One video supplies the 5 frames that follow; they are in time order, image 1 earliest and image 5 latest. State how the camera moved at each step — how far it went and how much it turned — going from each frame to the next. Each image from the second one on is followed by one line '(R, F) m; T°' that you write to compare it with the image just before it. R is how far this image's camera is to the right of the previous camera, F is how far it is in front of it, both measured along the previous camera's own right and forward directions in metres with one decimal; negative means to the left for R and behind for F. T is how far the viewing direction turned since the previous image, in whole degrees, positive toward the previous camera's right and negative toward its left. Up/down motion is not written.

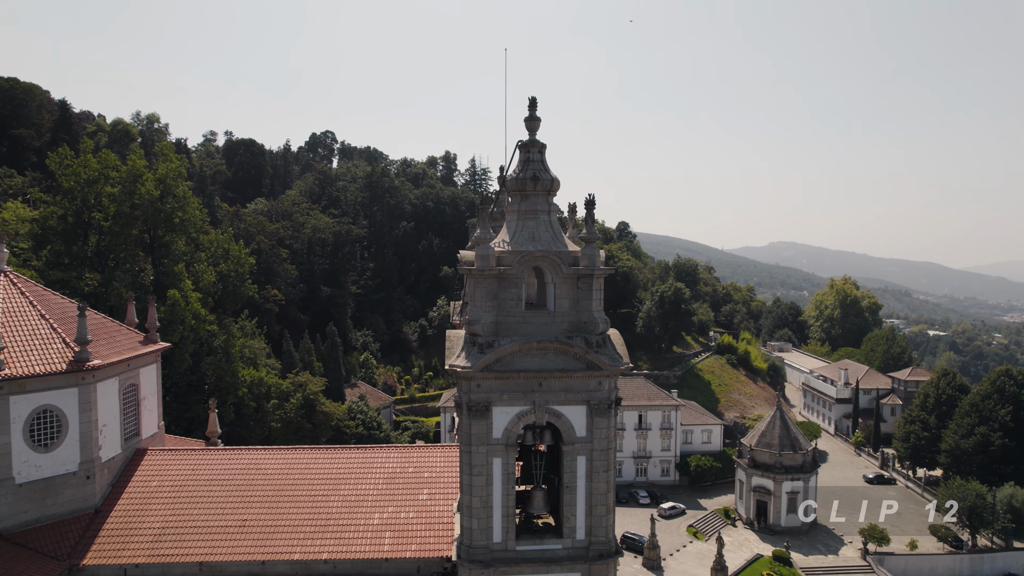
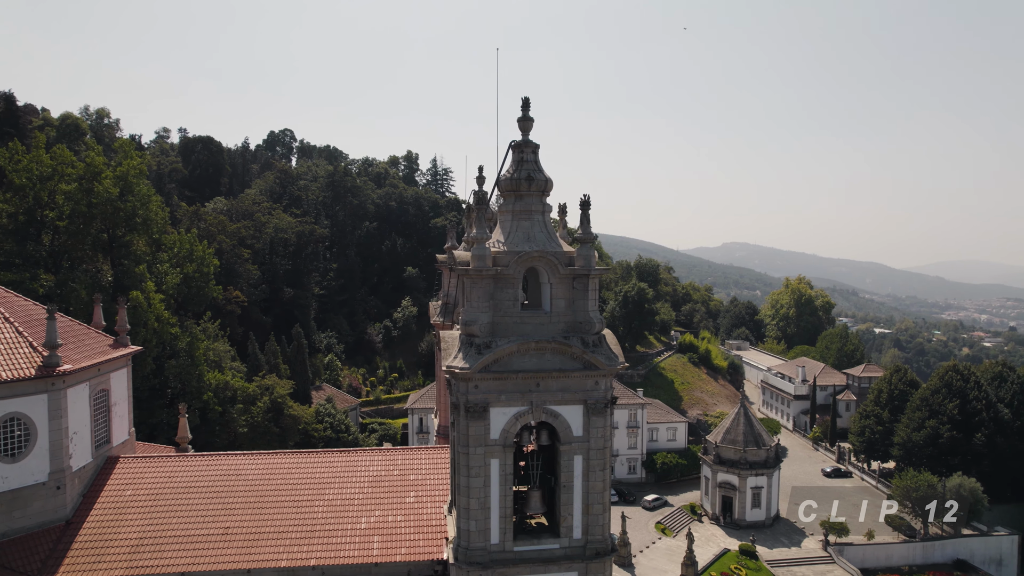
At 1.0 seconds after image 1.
(-0.7, 0.0) m; +4°
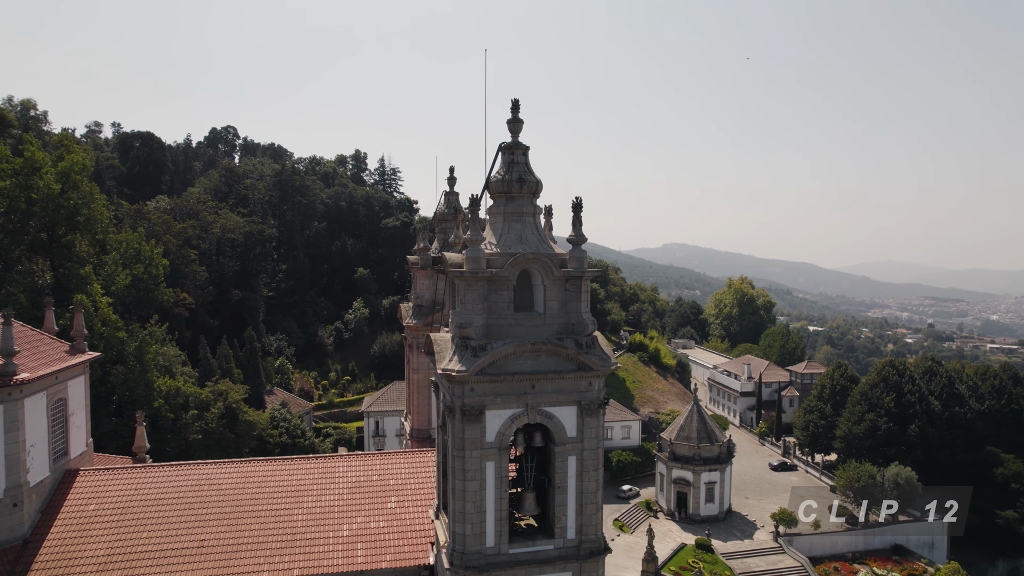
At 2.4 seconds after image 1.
(-0.9, +0.1) m; +5°
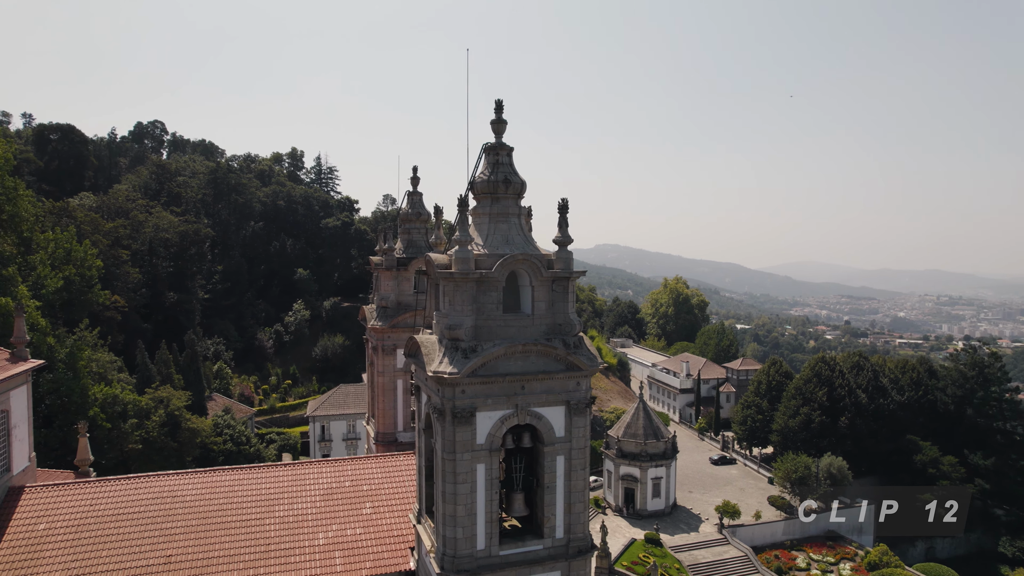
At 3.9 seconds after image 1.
(-1.0, +0.1) m; +6°
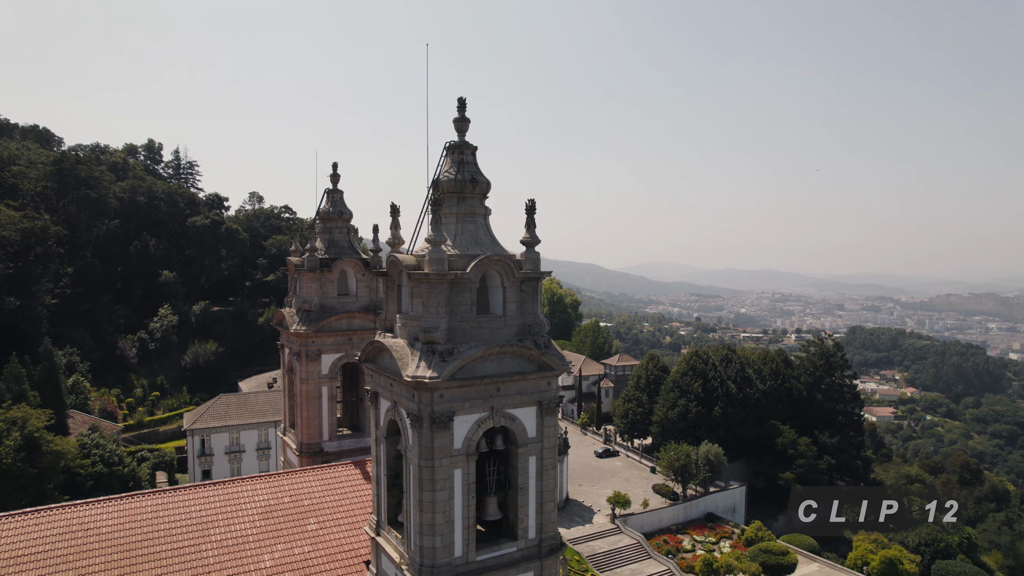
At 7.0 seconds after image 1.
(-1.9, +0.3) m; +12°
